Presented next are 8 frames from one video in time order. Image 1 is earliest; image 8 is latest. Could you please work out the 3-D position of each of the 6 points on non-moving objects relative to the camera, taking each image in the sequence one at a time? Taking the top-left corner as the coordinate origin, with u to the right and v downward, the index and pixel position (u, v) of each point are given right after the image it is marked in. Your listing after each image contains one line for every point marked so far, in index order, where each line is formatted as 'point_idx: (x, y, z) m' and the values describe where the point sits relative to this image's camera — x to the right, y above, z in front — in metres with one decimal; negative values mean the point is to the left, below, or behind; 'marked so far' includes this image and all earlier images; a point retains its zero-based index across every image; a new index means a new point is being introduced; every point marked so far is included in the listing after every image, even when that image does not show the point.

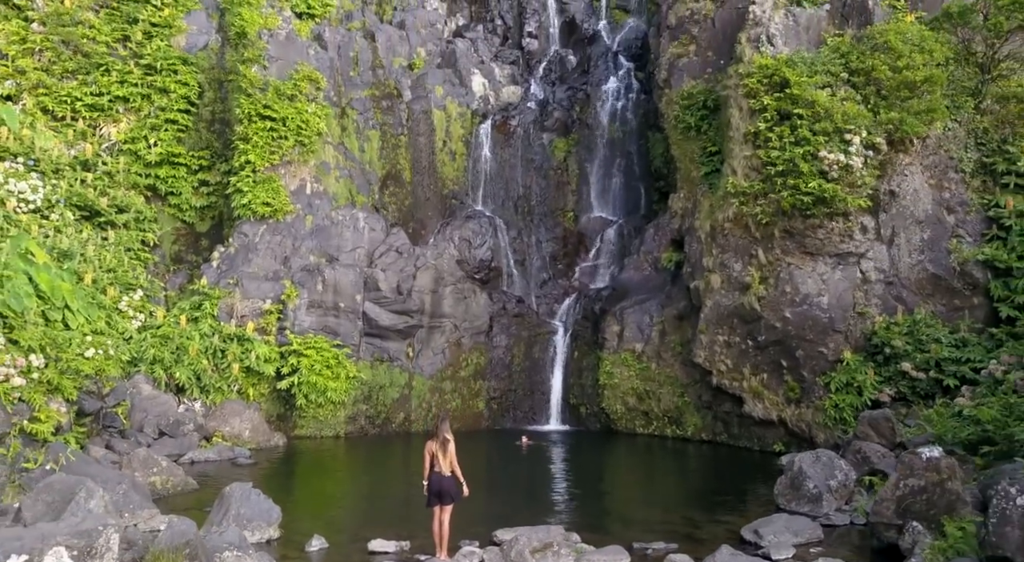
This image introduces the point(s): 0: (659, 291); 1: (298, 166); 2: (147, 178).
0: (+2.2, -0.2, +11.5) m
1: (-3.4, +1.8, +12.3) m
2: (-6.0, +1.7, +12.5) m
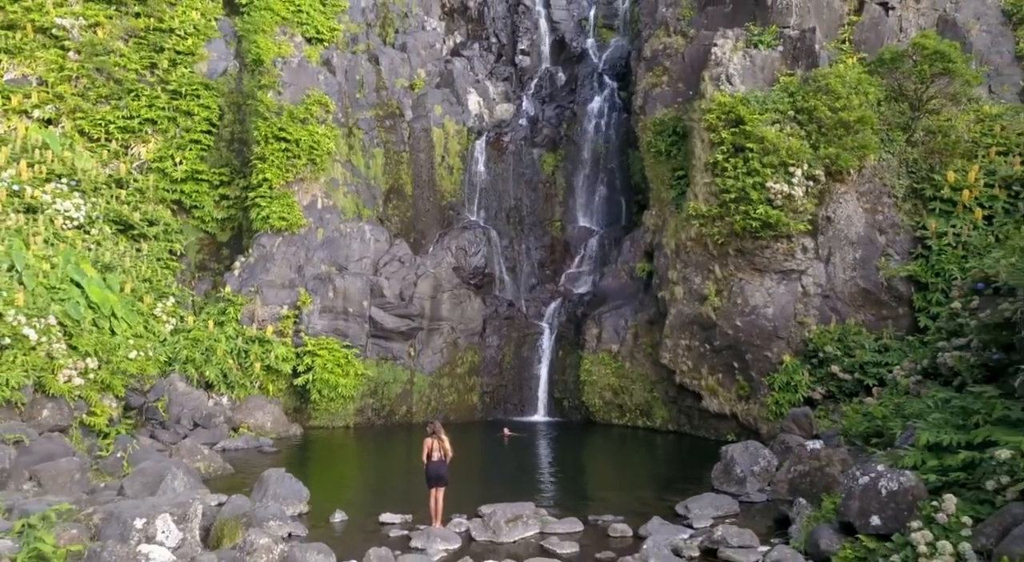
0: (+2.0, -0.3, +12.9) m
1: (-3.6, +1.7, +13.6) m
2: (-6.1, +1.6, +13.8) m
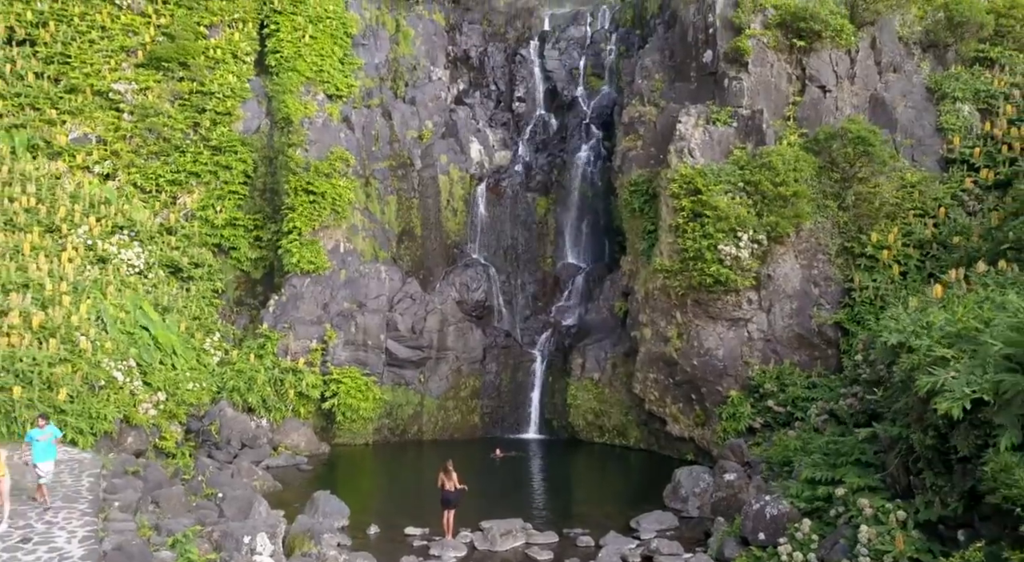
0: (+2.0, -1.0, +15.0) m
1: (-3.6, +1.0, +15.7) m
2: (-6.2, +0.9, +15.9) m
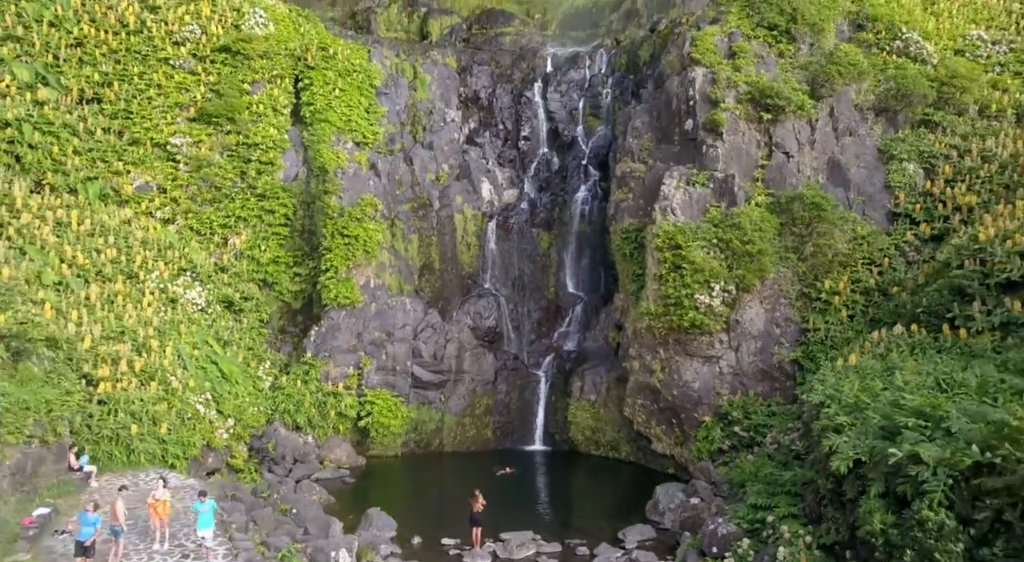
0: (+2.2, -1.8, +17.4) m
1: (-3.5, +0.3, +18.0) m
2: (-6.0, +0.2, +18.2) m
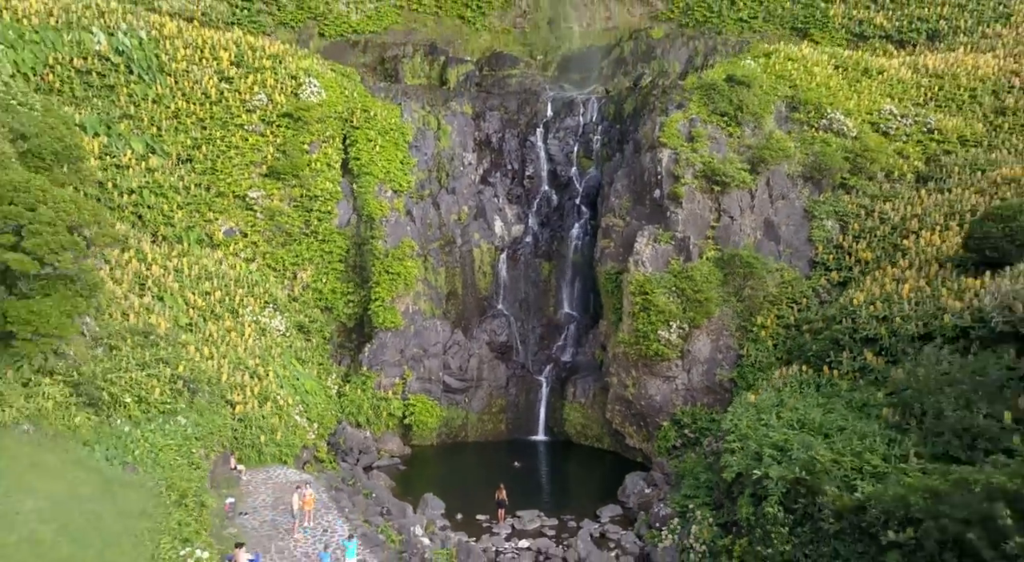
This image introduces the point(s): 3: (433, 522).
0: (+2.4, -2.6, +22.5) m
1: (-3.2, -0.5, +23.0) m
2: (-5.7, -0.6, +23.2) m
3: (-1.6, -5.0, +15.9) m
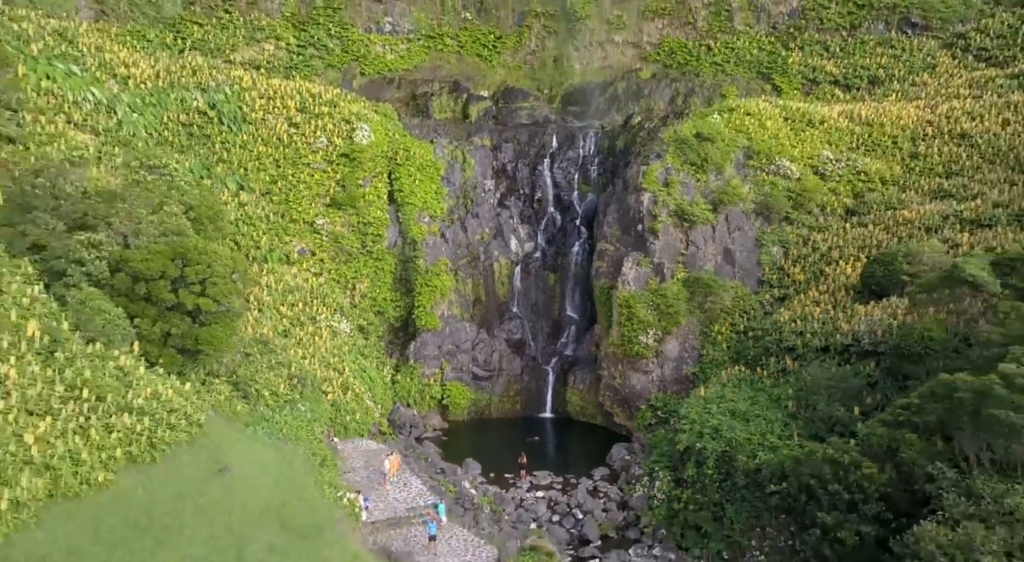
0: (+2.9, -3.0, +28.7) m
1: (-2.7, -0.9, +29.1) m
2: (-5.2, -1.0, +29.3) m
3: (-1.1, -5.7, +22.2) m
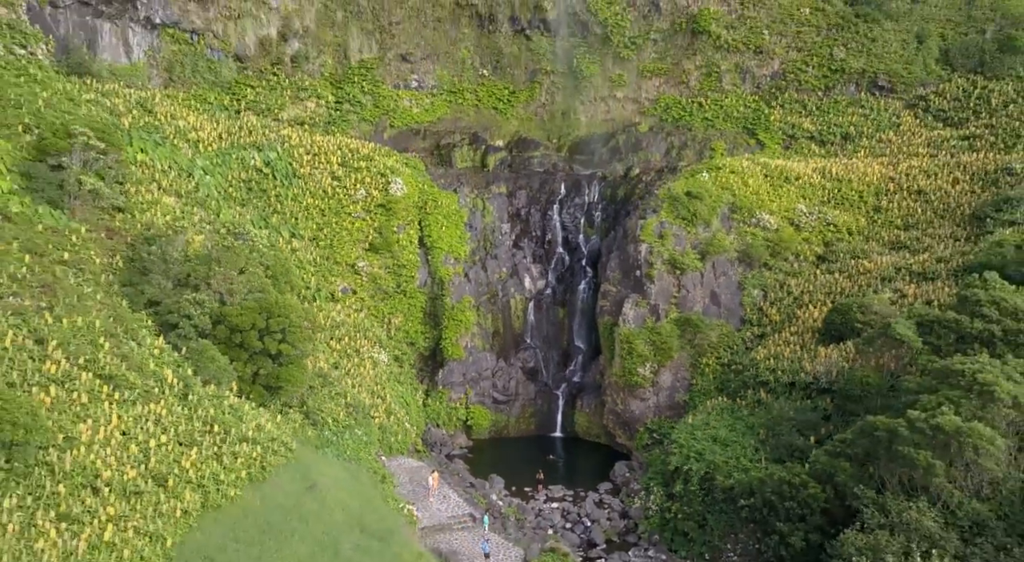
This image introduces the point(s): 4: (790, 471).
0: (+3.6, -4.6, +33.0) m
1: (-2.0, -2.4, +33.4) m
2: (-4.6, -2.5, +33.6) m
3: (-0.4, -7.2, +26.5) m
4: (+7.2, -4.9, +19.9) m
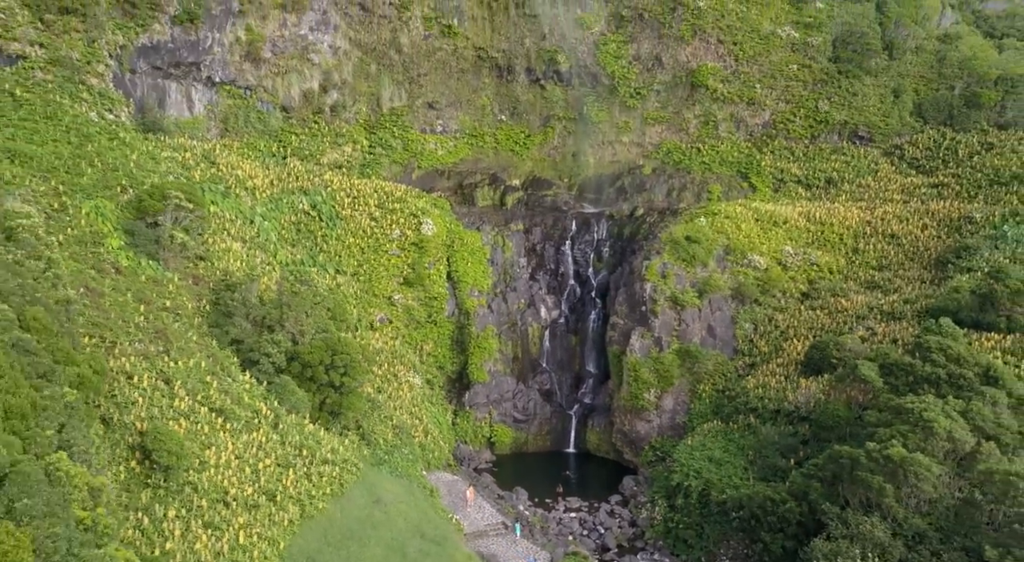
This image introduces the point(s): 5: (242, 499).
0: (+4.4, -6.2, +37.2) m
1: (-1.1, -4.0, +37.5) m
2: (-3.7, -4.0, +37.7) m
3: (+0.5, -8.8, +30.6) m
4: (+8.2, -6.5, +24.0) m
5: (-7.0, -5.6, +19.7) m
